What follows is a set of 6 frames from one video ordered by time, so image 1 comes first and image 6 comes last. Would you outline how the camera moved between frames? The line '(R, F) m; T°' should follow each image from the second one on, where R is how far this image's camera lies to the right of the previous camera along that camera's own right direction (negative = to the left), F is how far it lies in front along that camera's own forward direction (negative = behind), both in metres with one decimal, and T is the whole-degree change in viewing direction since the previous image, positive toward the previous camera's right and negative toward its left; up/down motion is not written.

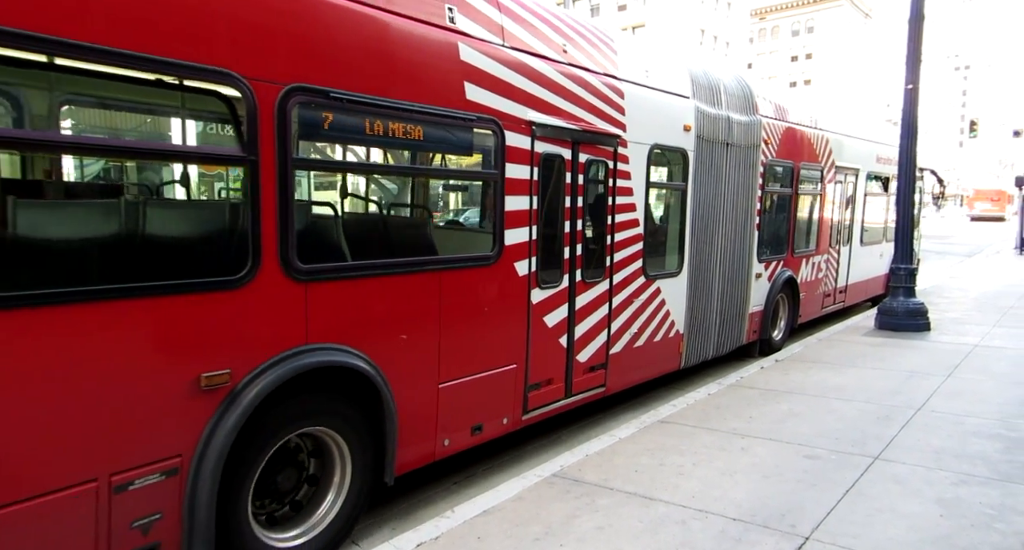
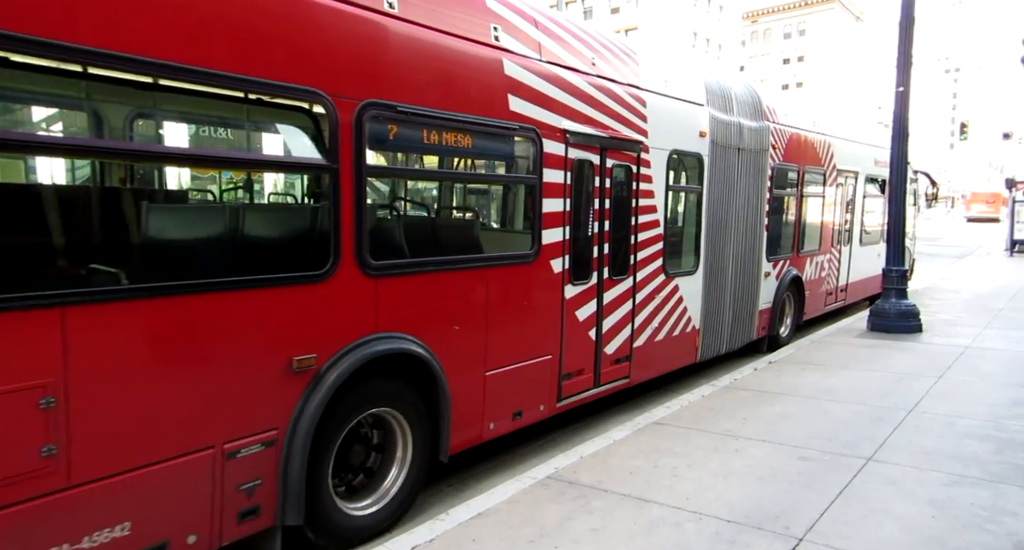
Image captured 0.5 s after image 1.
(-0.3, -0.4) m; 0°
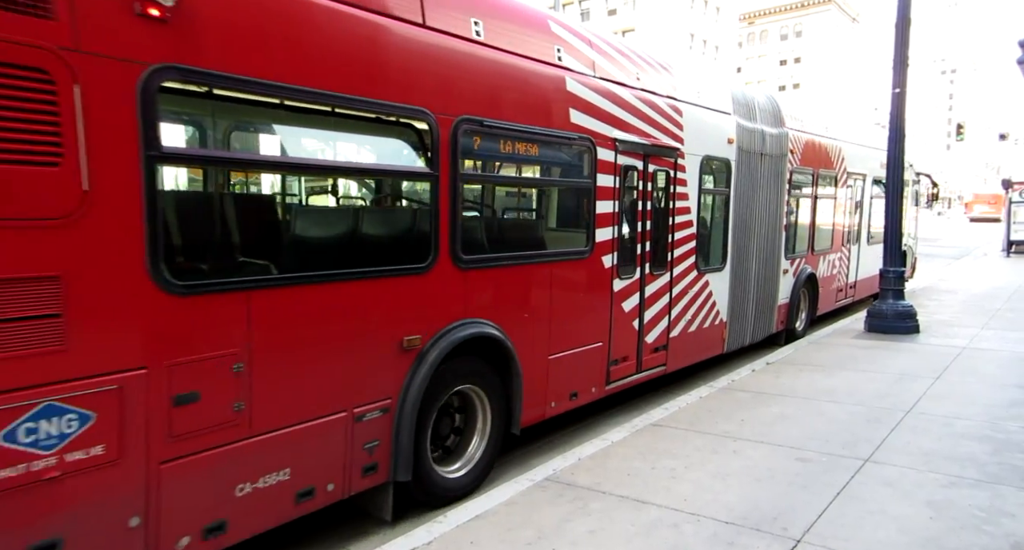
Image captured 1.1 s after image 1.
(-0.4, -0.5) m; 0°
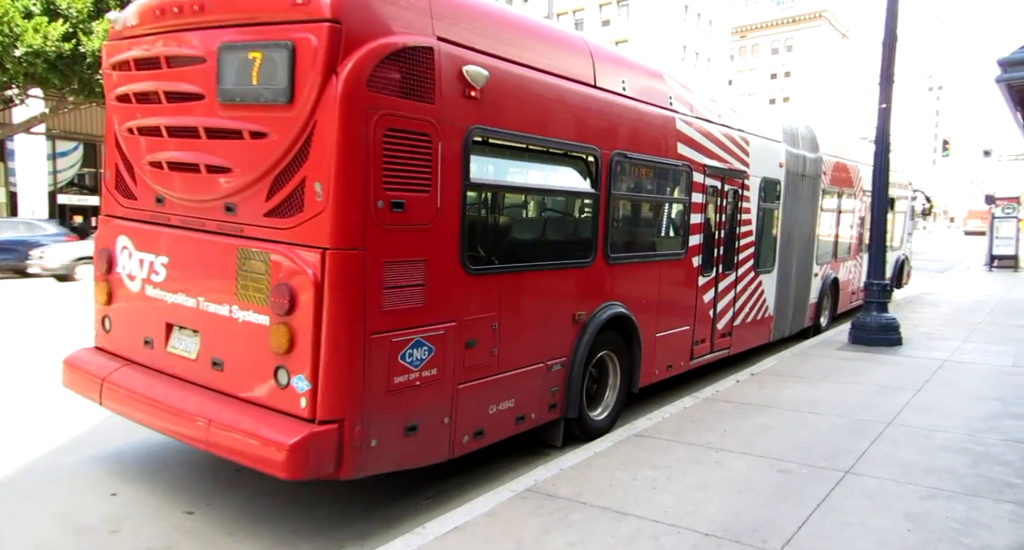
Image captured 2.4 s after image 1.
(-1.0, -1.3) m; +1°
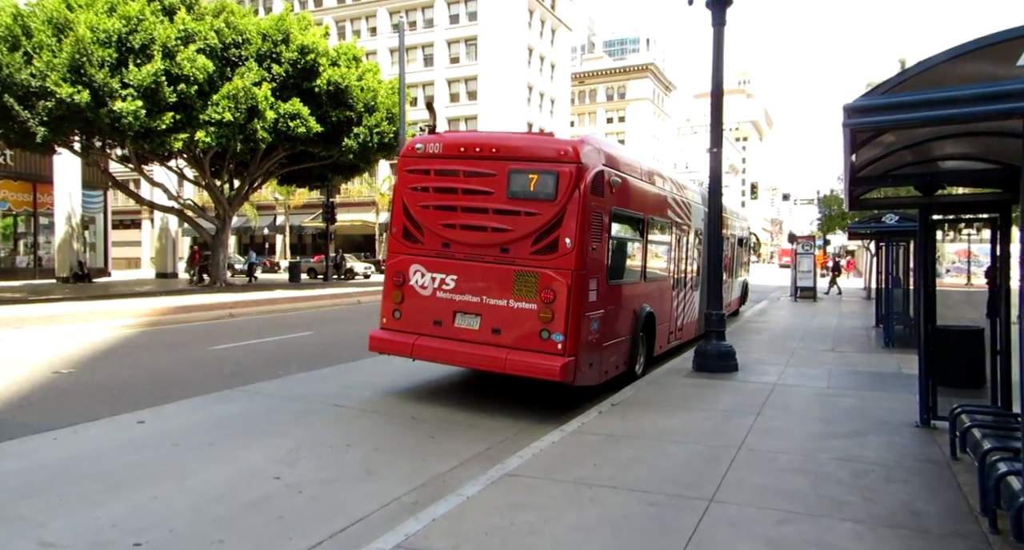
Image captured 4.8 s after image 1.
(-2.6, -3.0) m; +12°
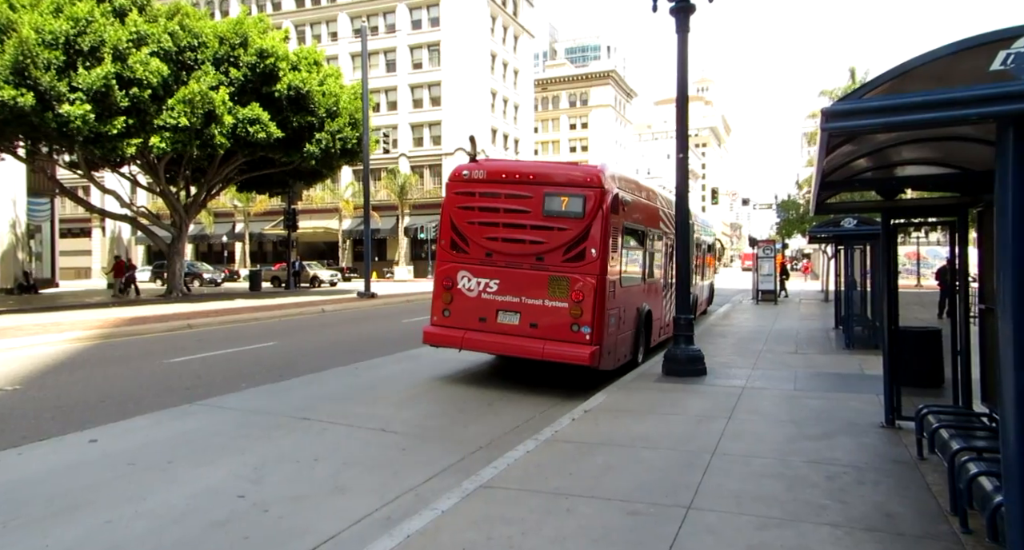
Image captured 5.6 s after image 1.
(-0.5, +1.0) m; +3°
